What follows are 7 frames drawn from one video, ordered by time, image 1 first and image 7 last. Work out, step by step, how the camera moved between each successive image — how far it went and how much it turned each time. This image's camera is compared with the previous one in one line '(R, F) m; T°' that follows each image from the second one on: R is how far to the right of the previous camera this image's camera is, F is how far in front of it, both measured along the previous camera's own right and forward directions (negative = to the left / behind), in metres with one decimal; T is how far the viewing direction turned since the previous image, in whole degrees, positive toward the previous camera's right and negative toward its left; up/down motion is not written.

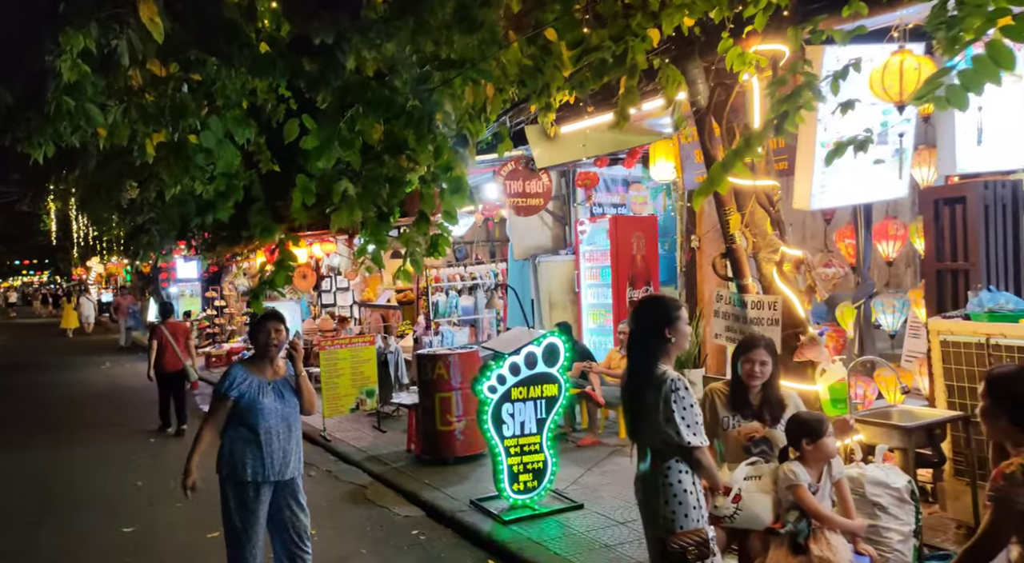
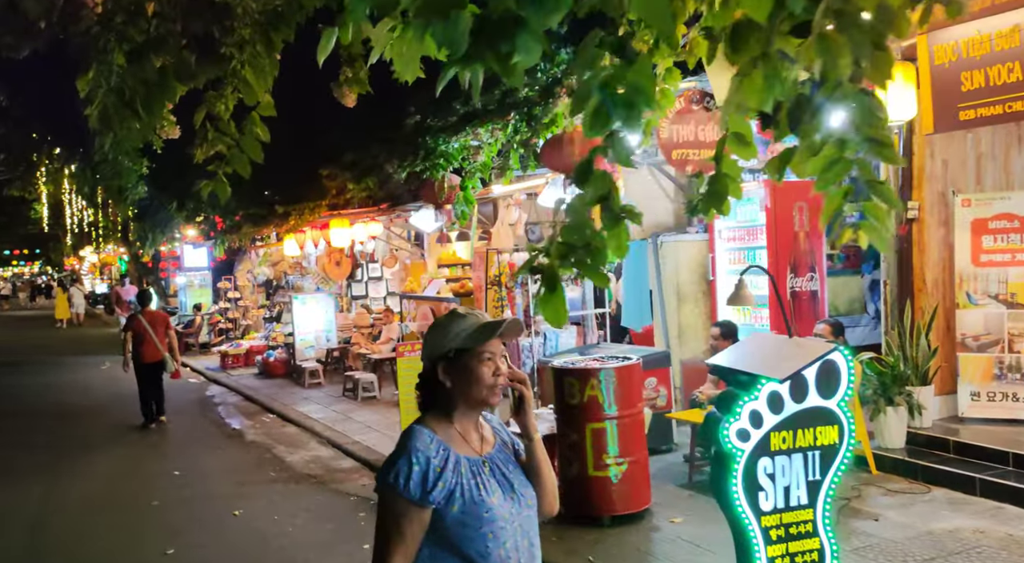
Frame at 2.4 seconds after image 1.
(-1.4, +2.6) m; 0°
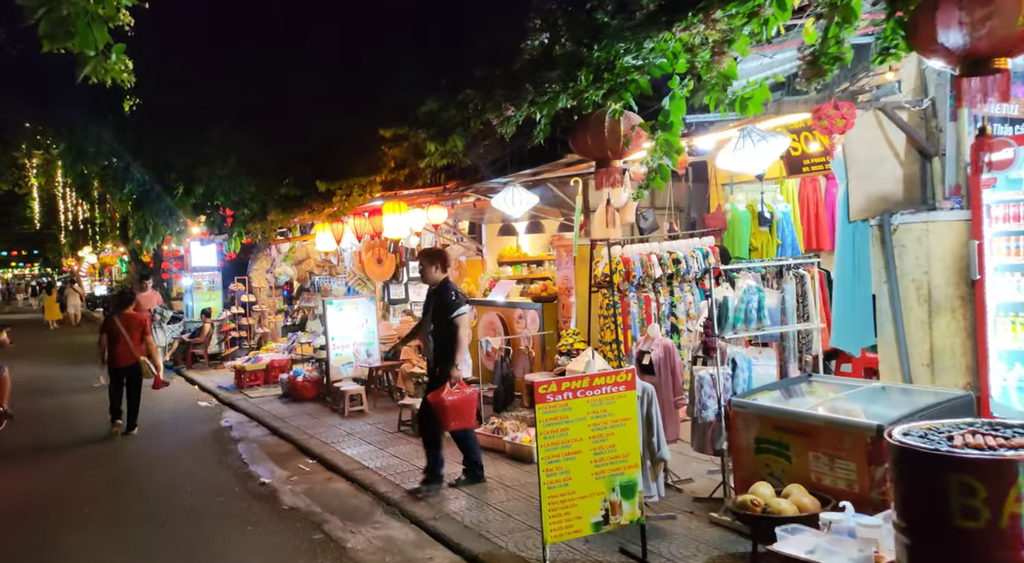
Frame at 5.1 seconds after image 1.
(-1.3, +3.1) m; 0°
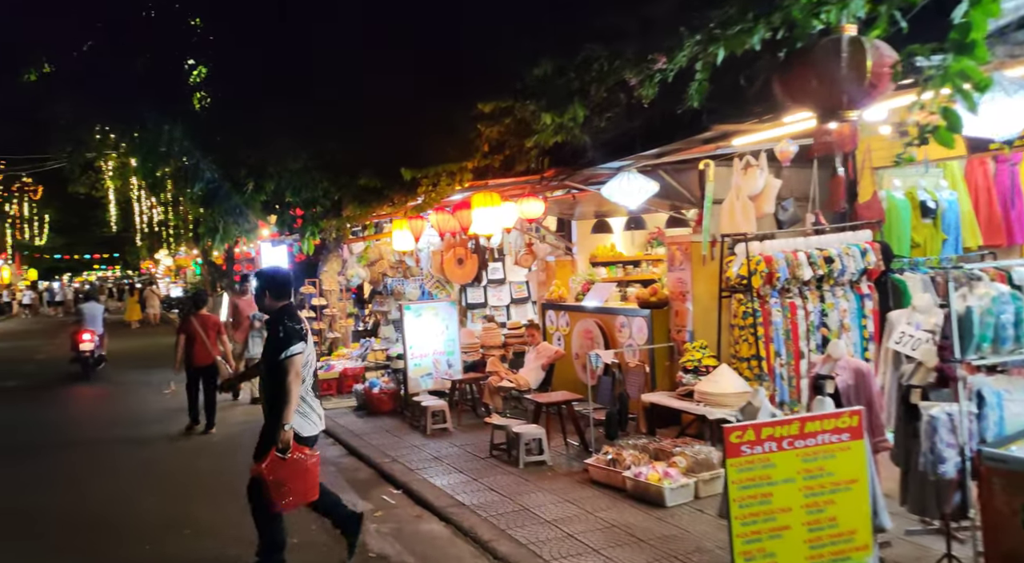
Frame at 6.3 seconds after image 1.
(-0.5, +1.5) m; -4°
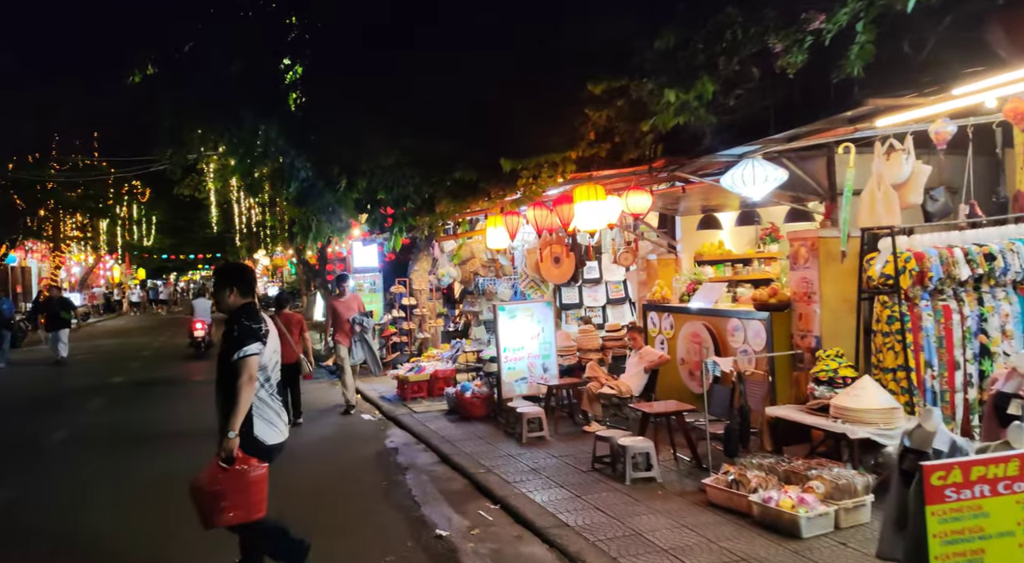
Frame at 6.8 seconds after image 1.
(-0.2, +0.7) m; -6°
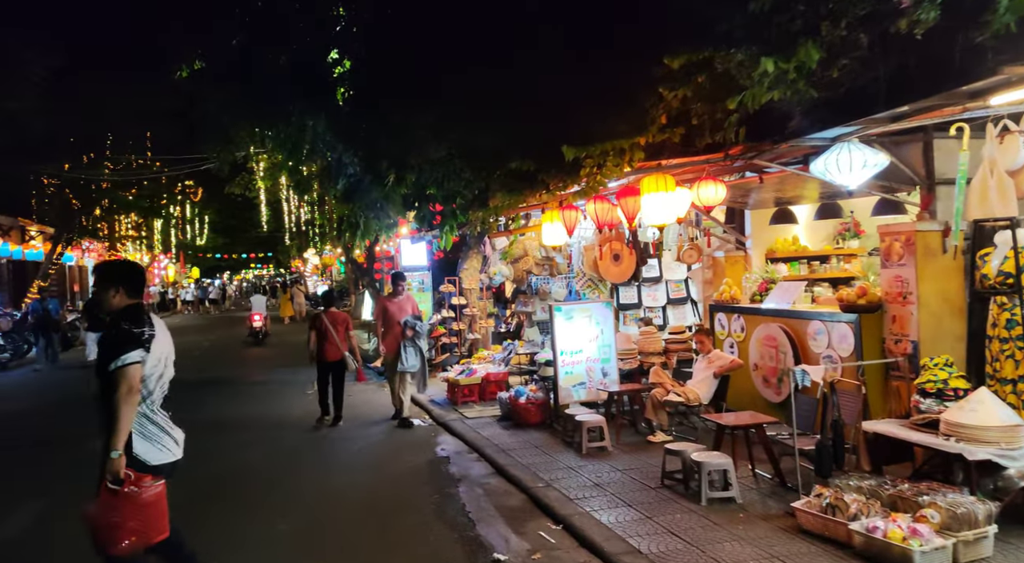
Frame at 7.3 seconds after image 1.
(-0.1, +0.7) m; -3°
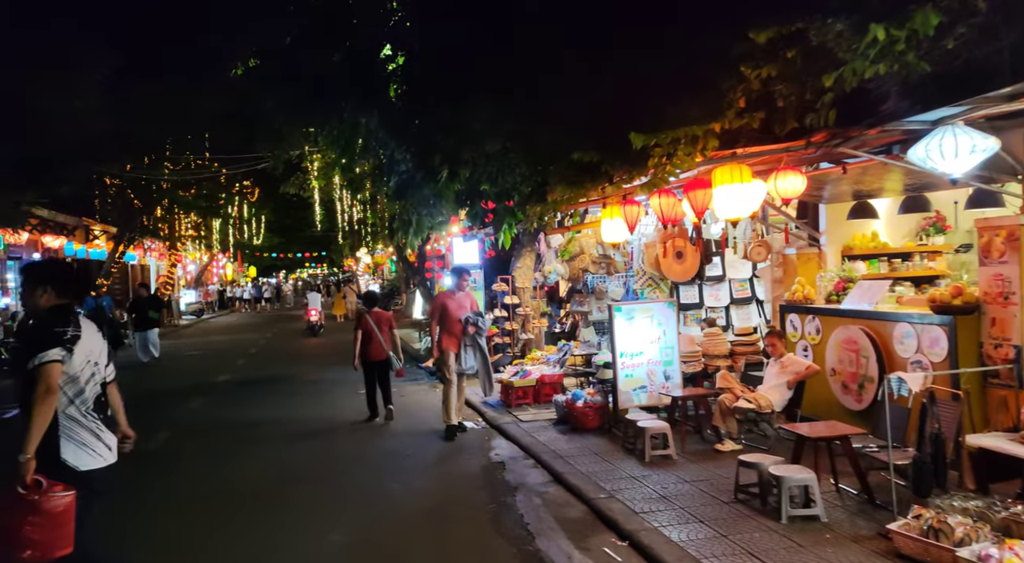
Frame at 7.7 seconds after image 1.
(-0.1, +0.5) m; -3°
